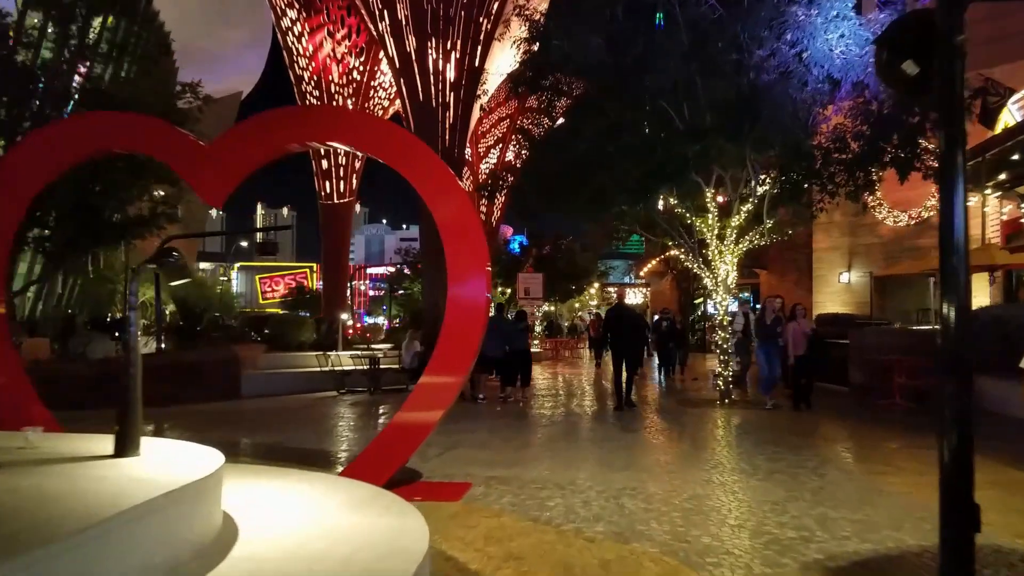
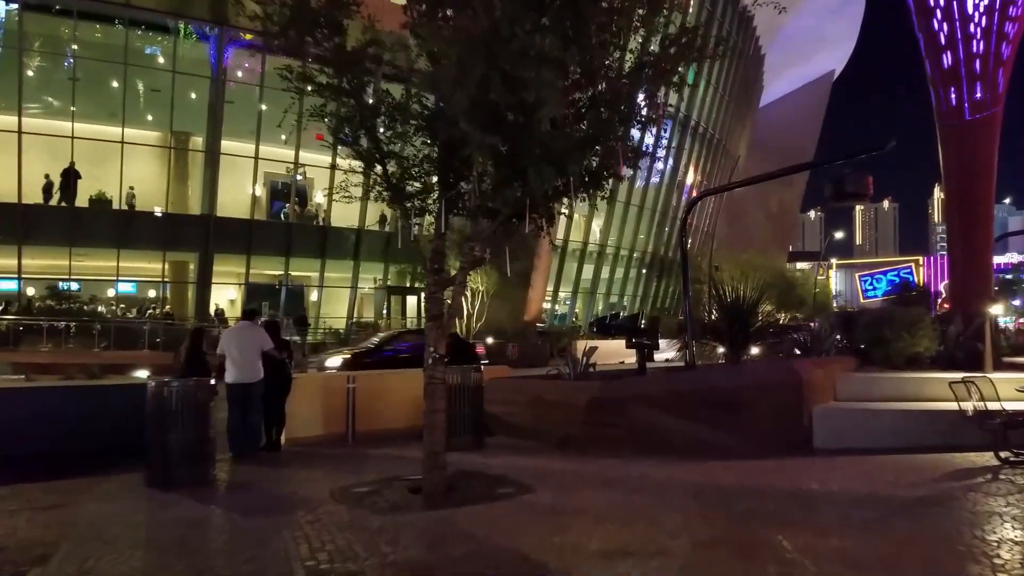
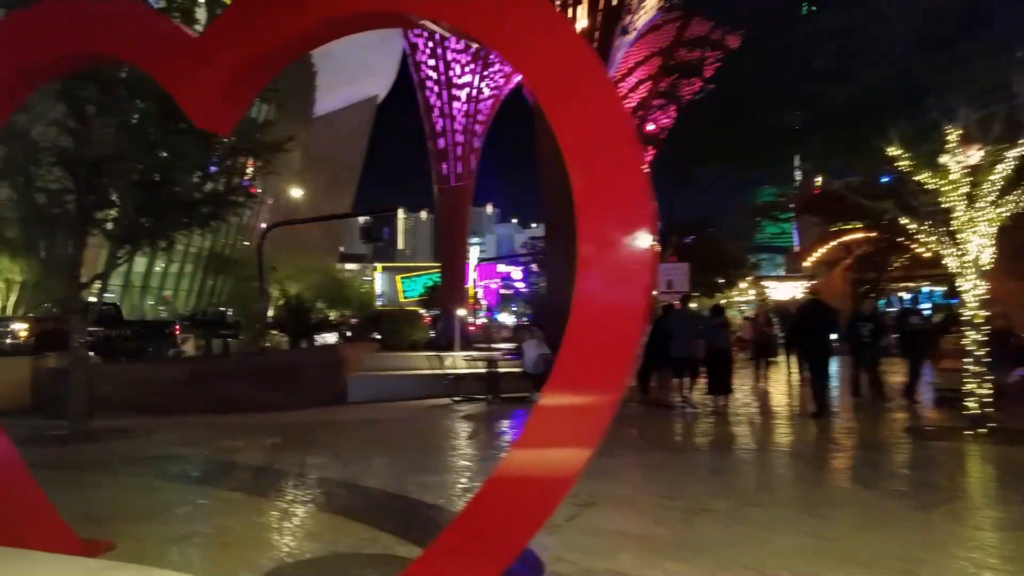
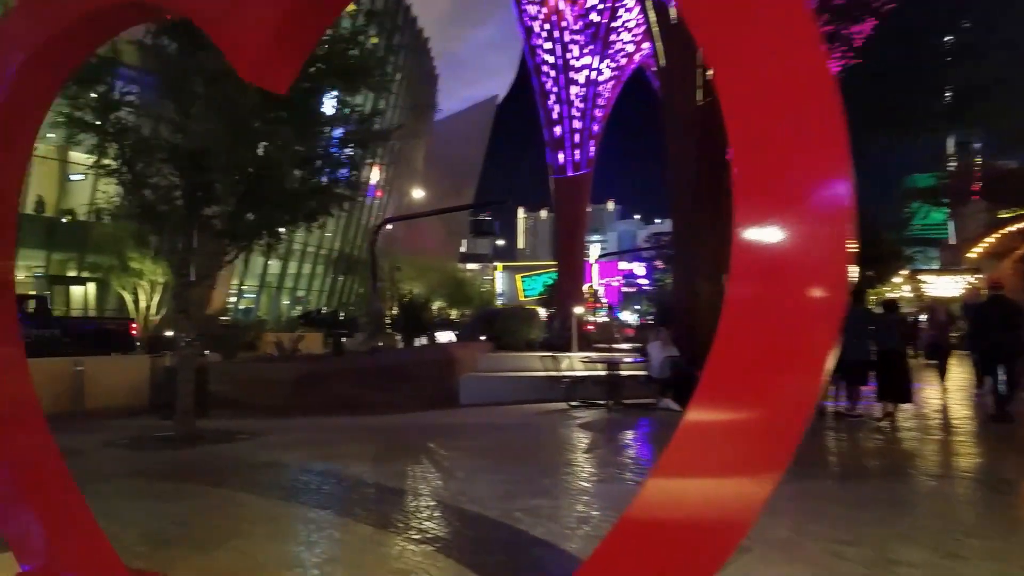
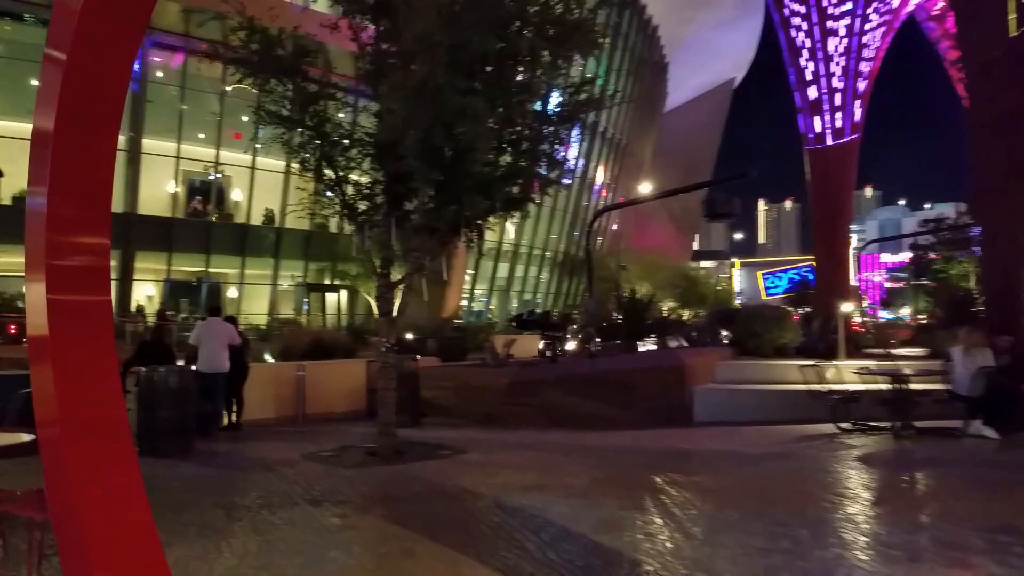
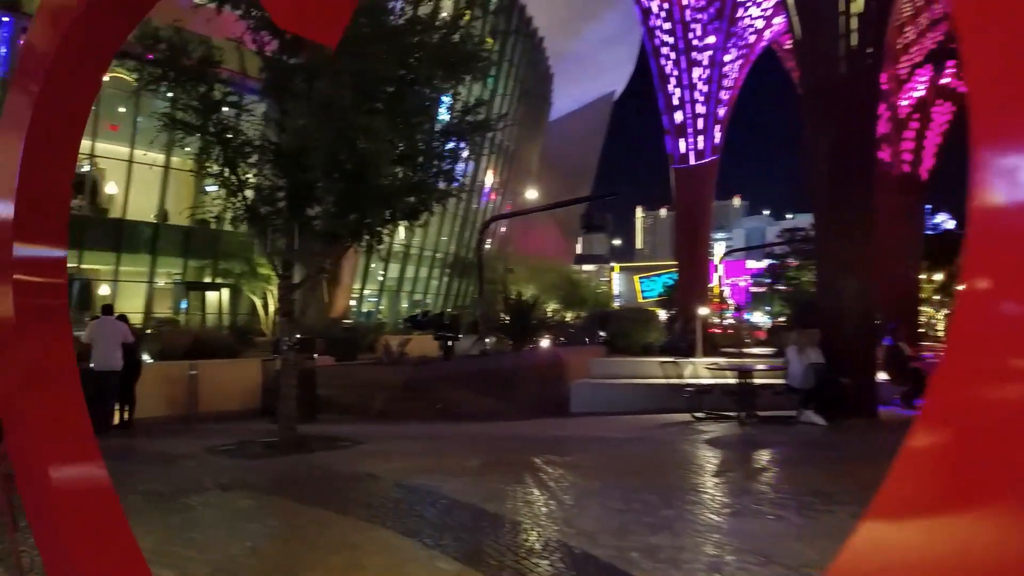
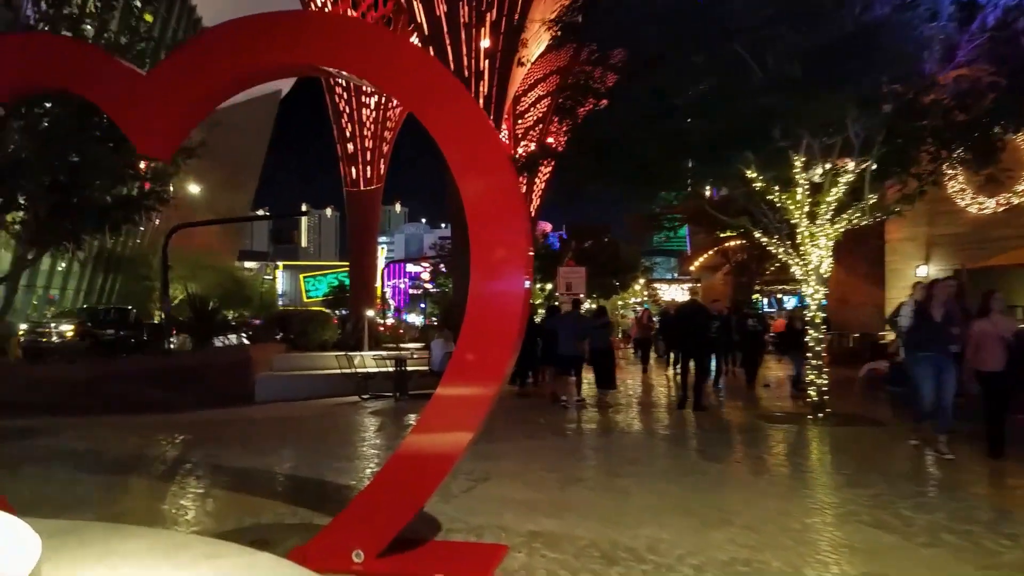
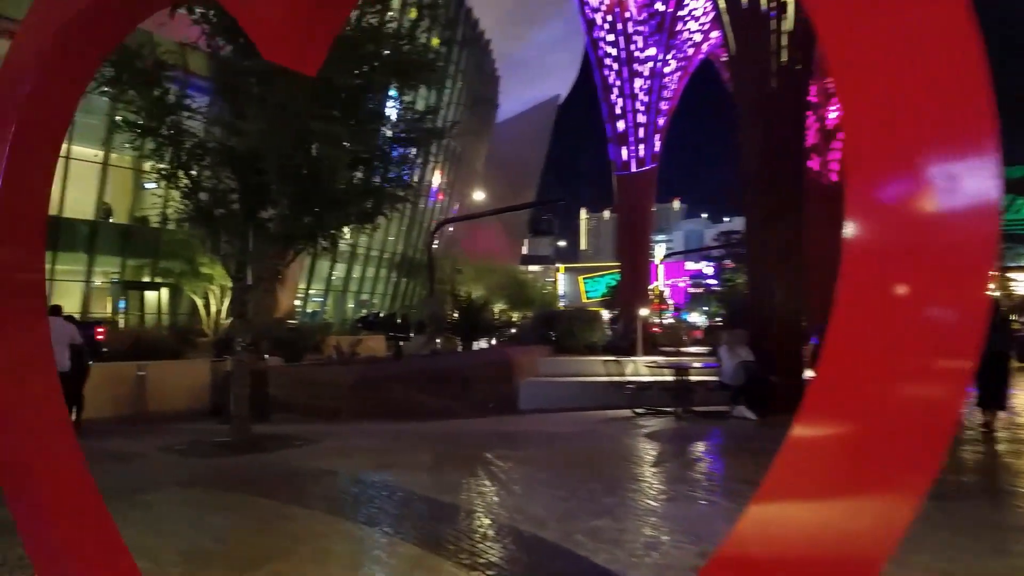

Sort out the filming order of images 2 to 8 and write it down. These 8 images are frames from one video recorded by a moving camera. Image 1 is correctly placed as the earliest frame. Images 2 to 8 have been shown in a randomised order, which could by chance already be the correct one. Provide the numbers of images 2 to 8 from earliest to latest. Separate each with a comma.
7, 3, 4, 8, 6, 5, 2
